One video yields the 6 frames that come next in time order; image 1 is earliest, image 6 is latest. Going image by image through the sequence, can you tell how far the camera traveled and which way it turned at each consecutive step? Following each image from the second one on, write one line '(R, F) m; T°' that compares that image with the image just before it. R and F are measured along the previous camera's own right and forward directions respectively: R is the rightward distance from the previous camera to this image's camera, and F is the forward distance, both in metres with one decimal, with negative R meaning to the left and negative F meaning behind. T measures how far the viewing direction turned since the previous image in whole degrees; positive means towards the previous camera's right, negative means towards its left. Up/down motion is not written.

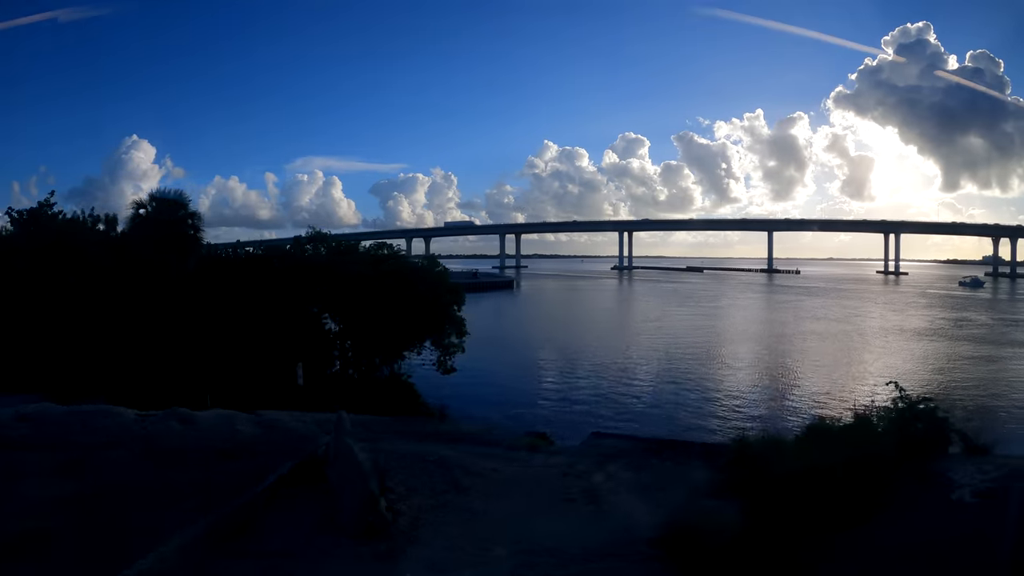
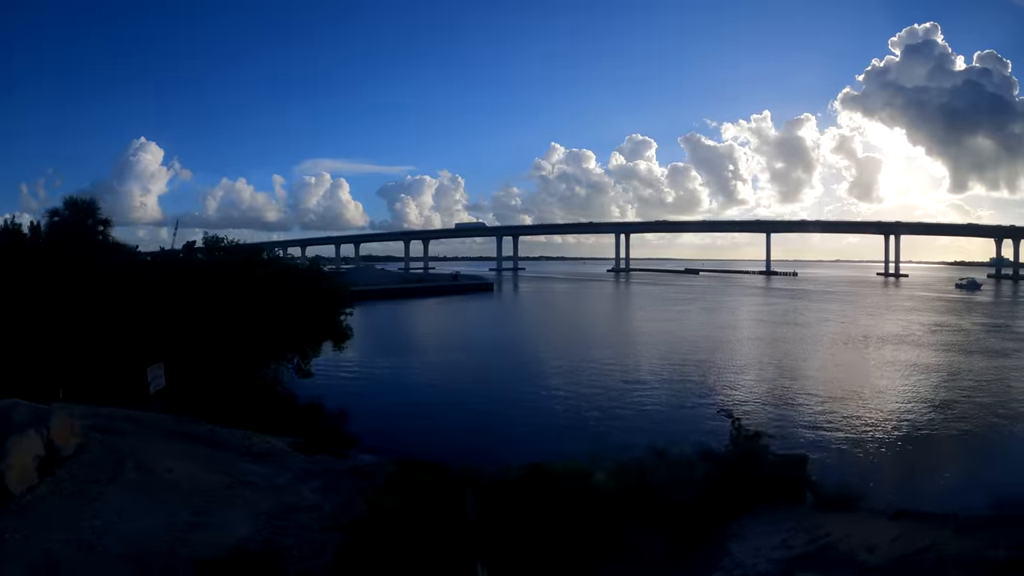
(+0.7, +0.4) m; -1°
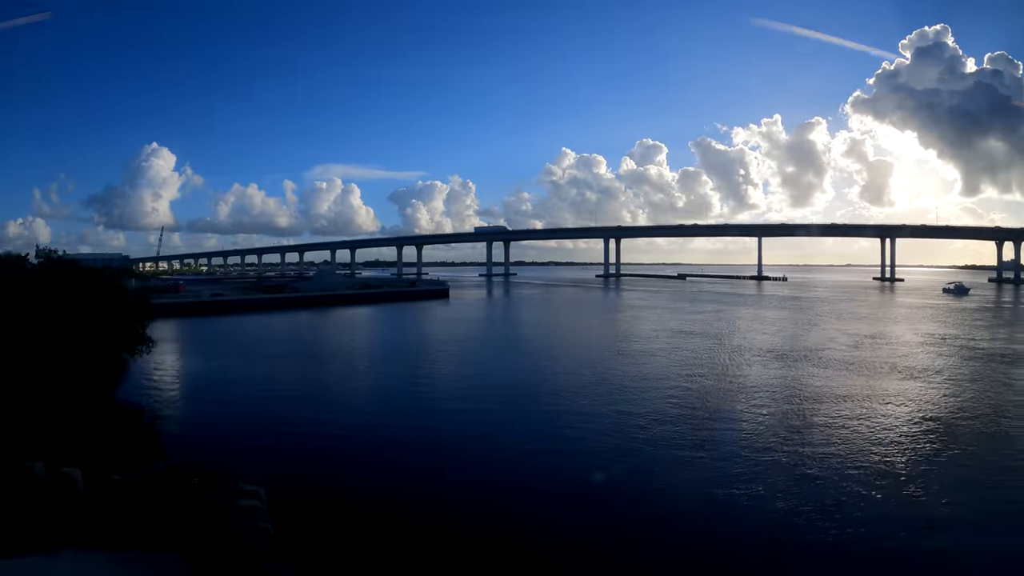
(+1.3, +0.8) m; -1°
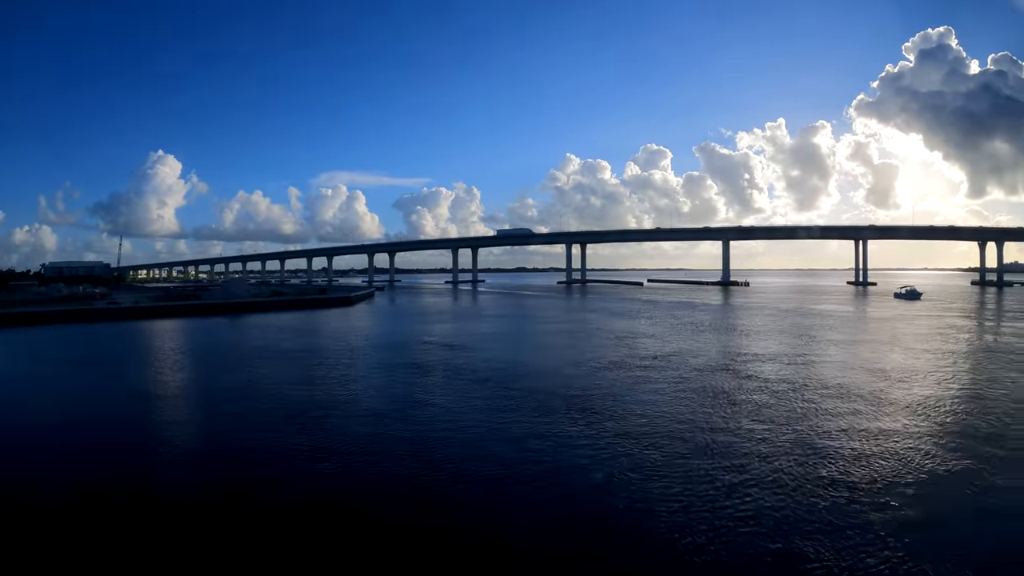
(+2.6, +1.6) m; 0°
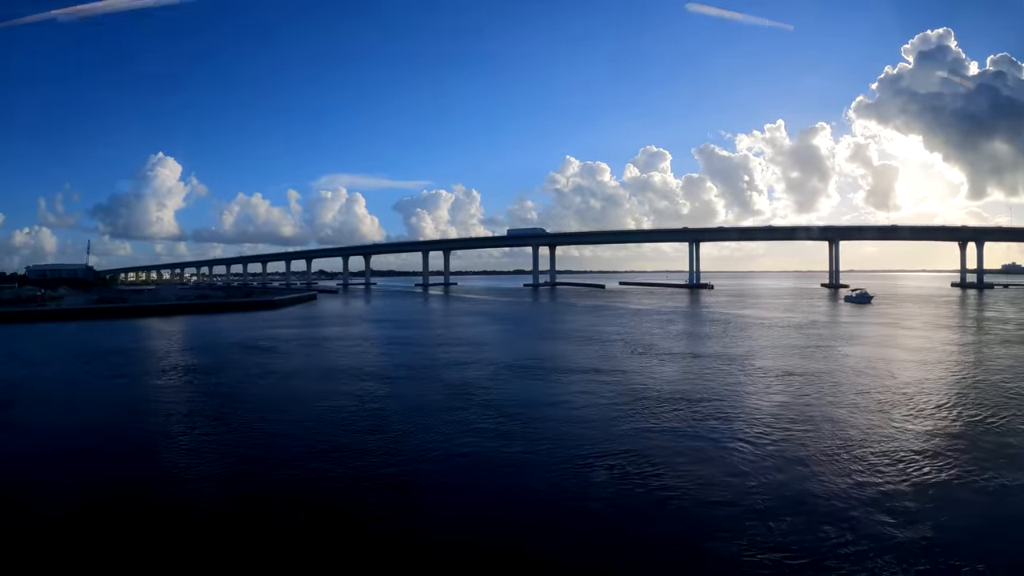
(+1.9, +1.0) m; 0°
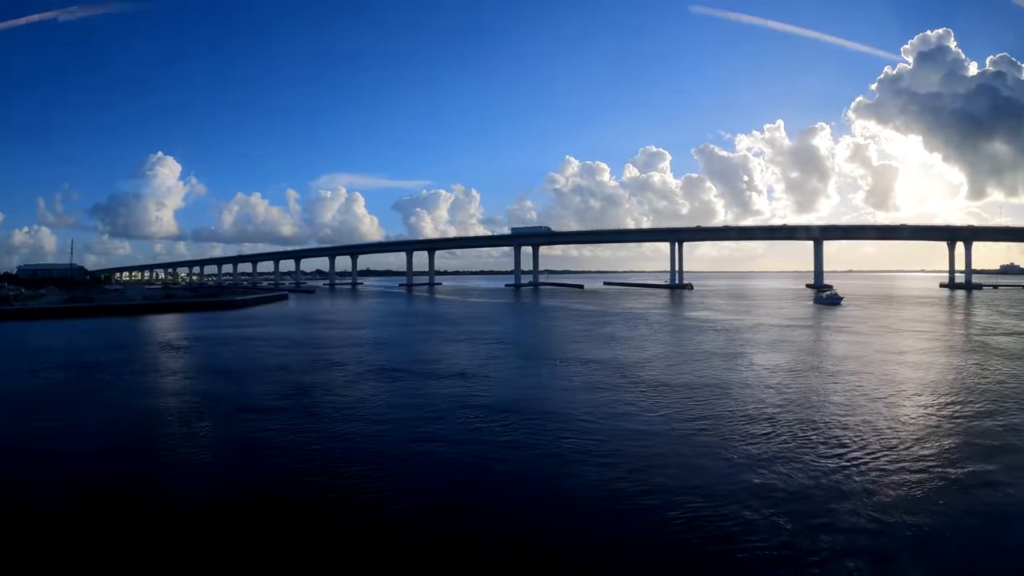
(+0.9, +0.5) m; 0°
